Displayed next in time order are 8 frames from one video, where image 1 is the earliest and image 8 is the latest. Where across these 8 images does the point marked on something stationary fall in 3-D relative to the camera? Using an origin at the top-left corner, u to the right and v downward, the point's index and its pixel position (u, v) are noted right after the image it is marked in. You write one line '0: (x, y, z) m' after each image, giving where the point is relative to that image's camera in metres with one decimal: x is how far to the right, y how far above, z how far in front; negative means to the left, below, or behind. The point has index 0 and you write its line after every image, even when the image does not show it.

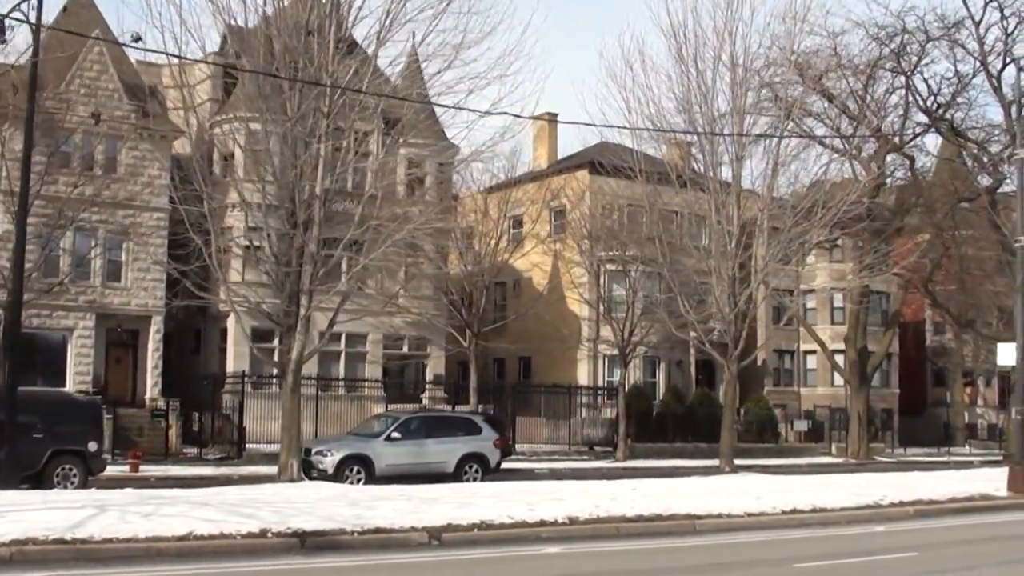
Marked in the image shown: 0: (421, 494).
0: (-1.3, -3.0, +15.6) m
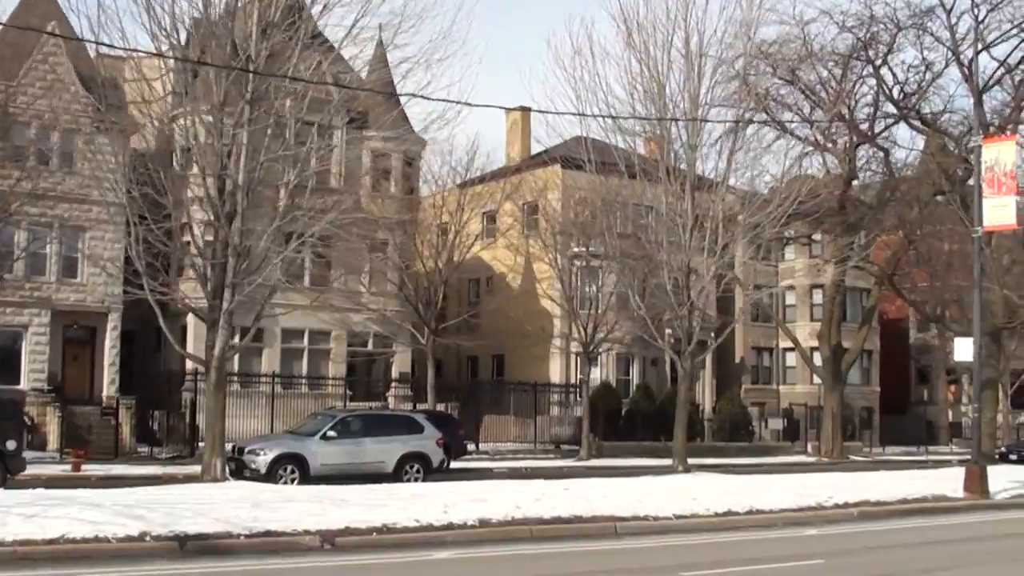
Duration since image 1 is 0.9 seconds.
0: (-2.5, -2.8, +15.0) m
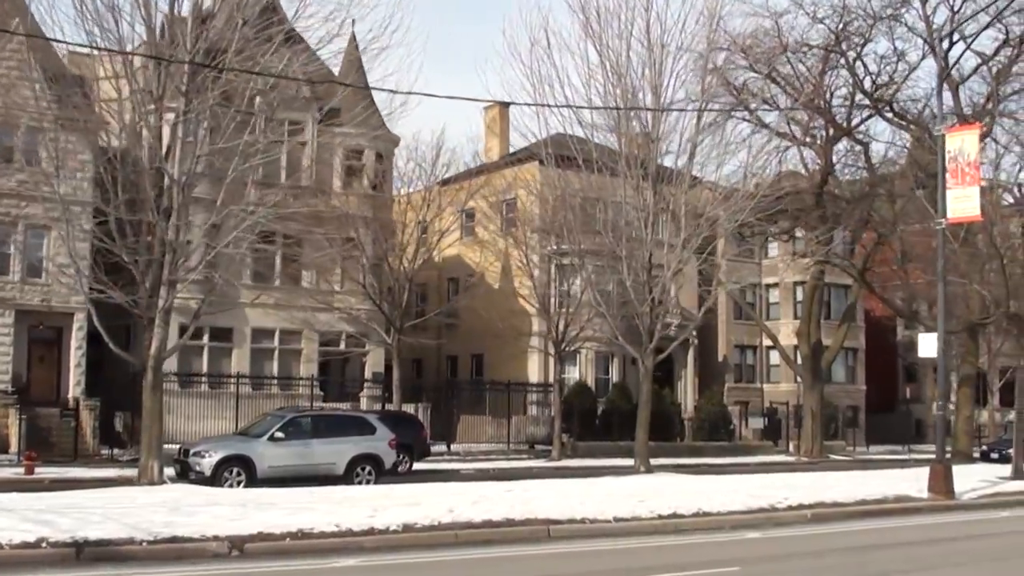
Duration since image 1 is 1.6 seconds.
0: (-3.4, -2.8, +14.4) m
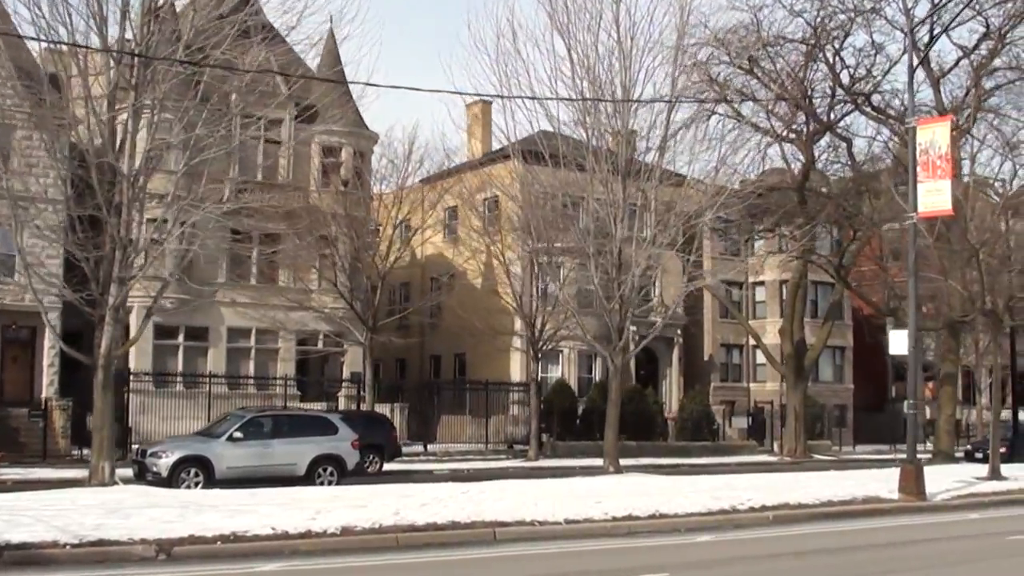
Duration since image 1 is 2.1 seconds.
0: (-4.0, -2.7, +14.0) m
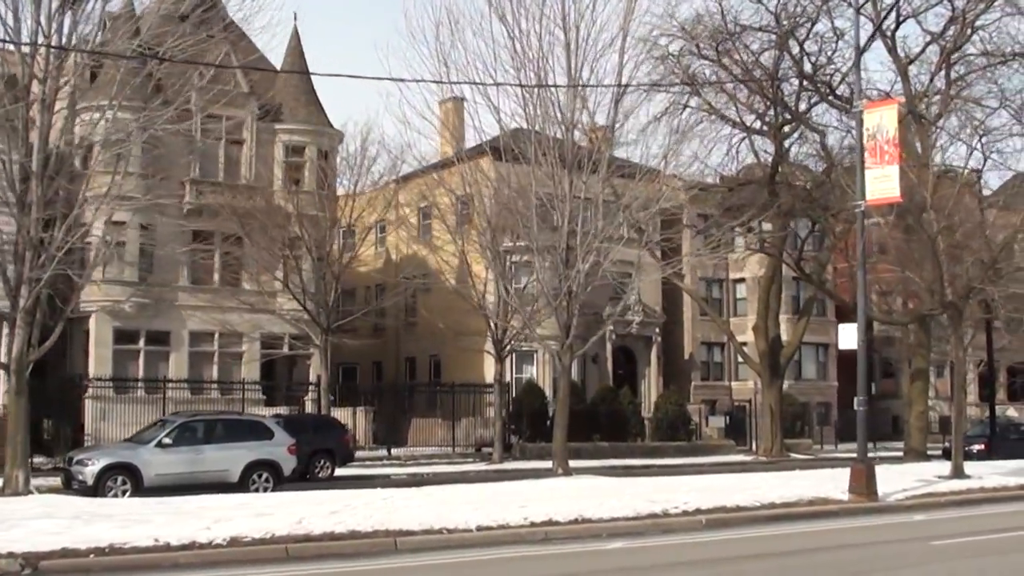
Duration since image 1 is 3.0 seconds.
0: (-5.1, -2.7, +13.4) m
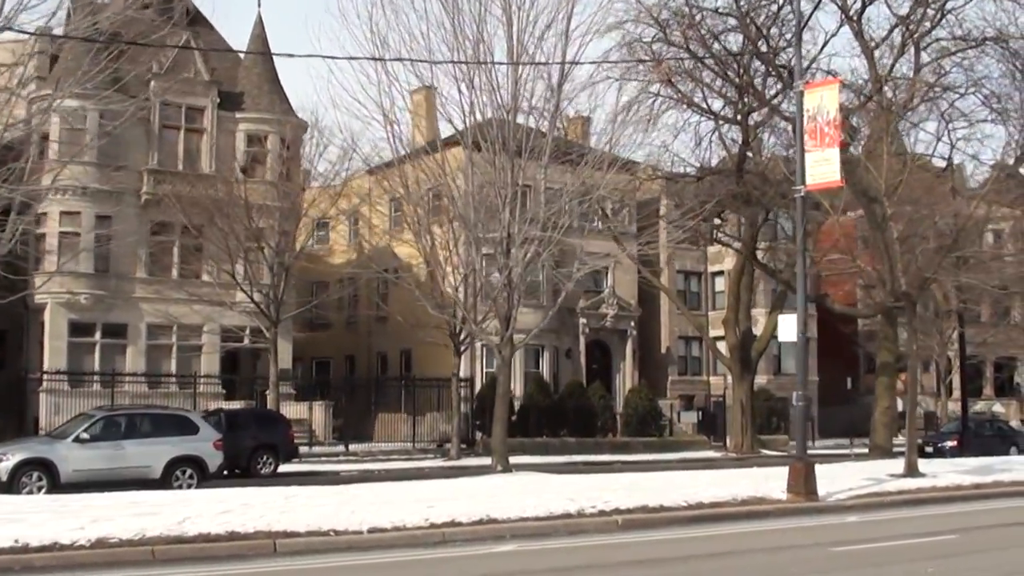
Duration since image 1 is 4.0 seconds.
0: (-6.3, -2.6, +12.7) m
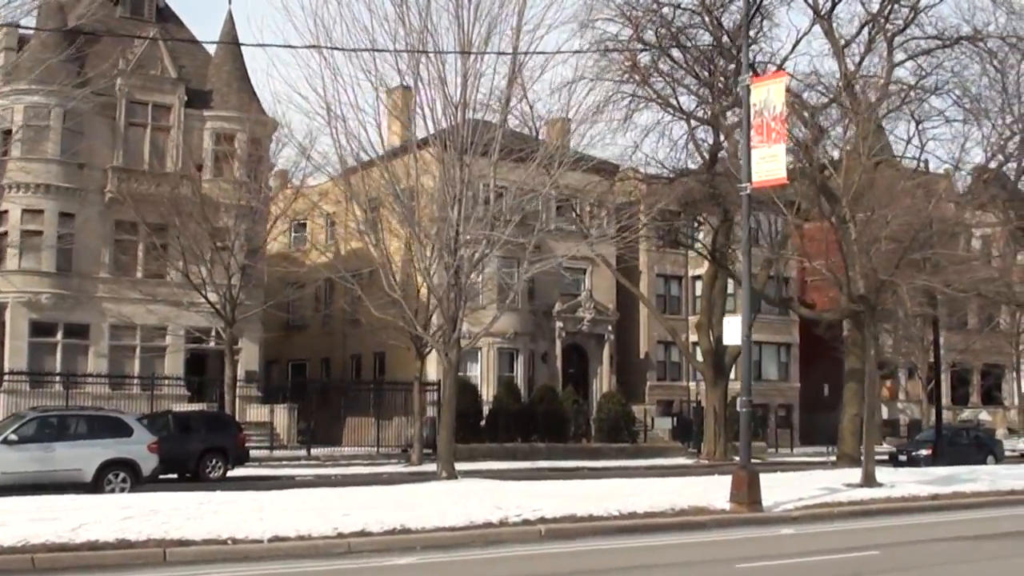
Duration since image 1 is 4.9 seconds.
0: (-7.3, -2.5, +12.1) m
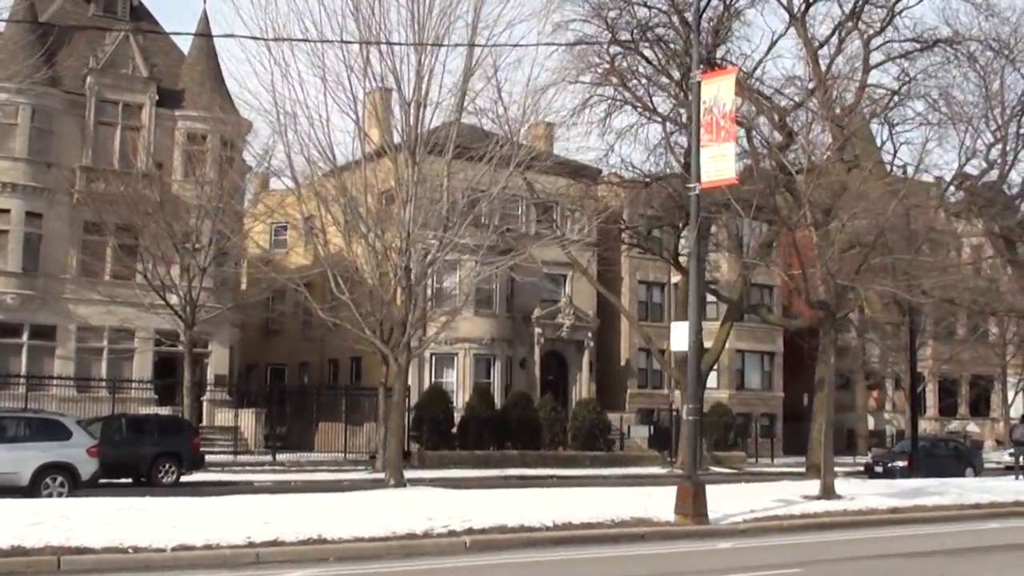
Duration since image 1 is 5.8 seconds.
0: (-8.2, -2.5, +11.7) m
